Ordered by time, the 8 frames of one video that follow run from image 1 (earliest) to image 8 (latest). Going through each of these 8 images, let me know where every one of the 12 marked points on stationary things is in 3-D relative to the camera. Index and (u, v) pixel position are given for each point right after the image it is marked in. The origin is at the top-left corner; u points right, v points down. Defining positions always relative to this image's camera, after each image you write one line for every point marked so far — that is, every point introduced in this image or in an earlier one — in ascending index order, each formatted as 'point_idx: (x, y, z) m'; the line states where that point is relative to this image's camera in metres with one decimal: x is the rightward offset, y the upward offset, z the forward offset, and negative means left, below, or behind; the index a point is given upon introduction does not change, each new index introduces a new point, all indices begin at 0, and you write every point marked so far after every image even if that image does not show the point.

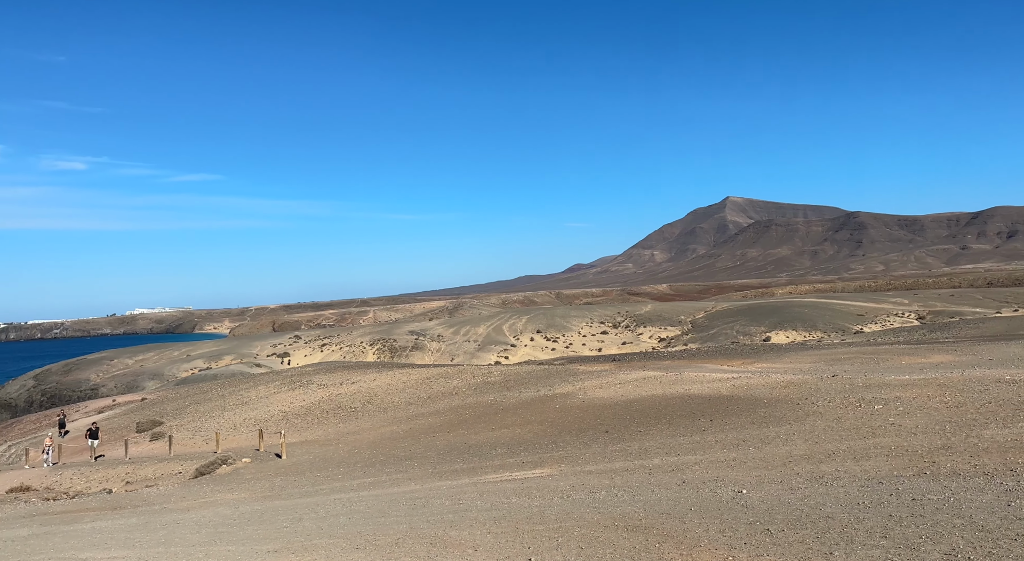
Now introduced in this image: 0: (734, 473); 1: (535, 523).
0: (+4.8, -4.1, +17.3) m
1: (+0.4, -5.1, +17.2) m
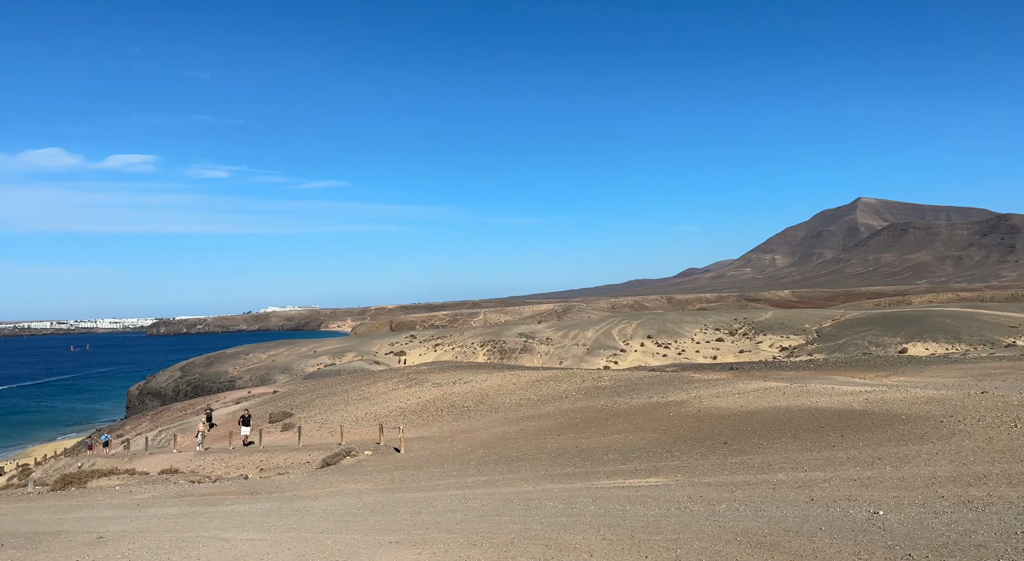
0: (+7.2, -4.3, +16.5) m
1: (+2.9, -5.2, +16.9) m
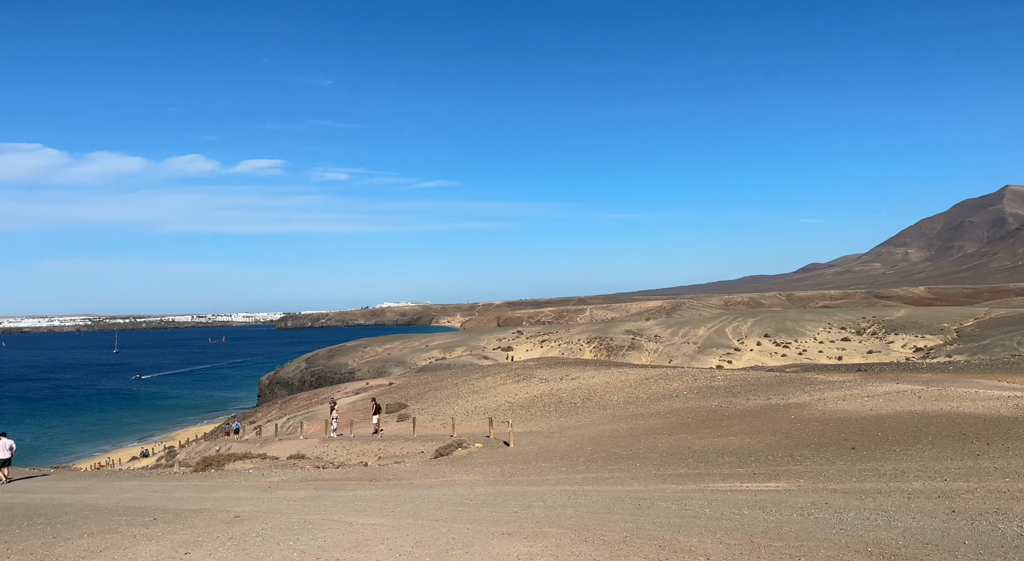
0: (+9.5, -4.3, +15.3) m
1: (+5.2, -5.1, +16.2) m
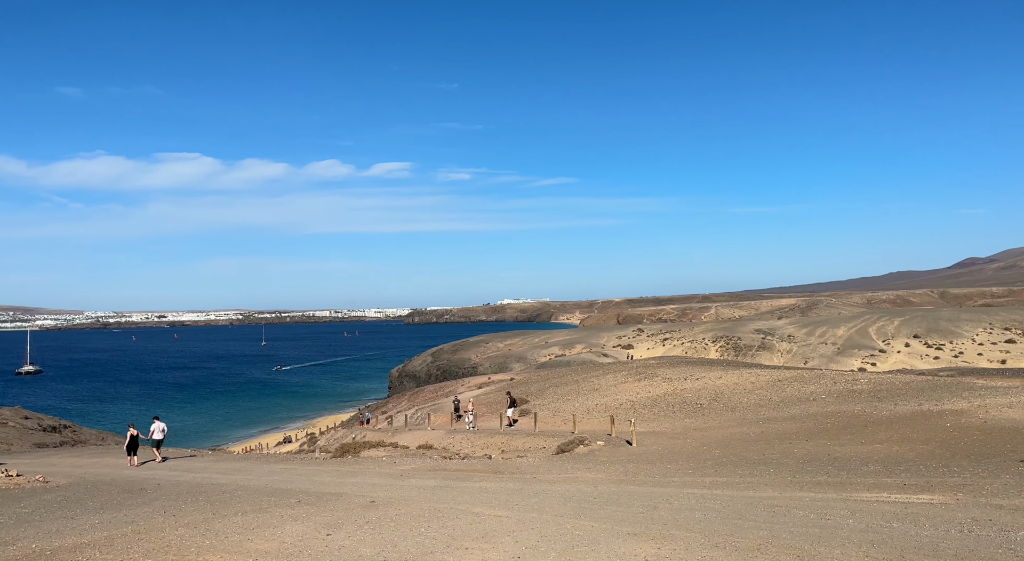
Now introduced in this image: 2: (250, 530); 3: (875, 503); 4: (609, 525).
0: (+11.8, -4.2, +13.4) m
1: (+7.7, -5.0, +14.9) m
2: (-5.6, -5.4, +17.6) m
3: (+8.3, -5.1, +18.7) m
4: (+2.2, -5.6, +18.6) m
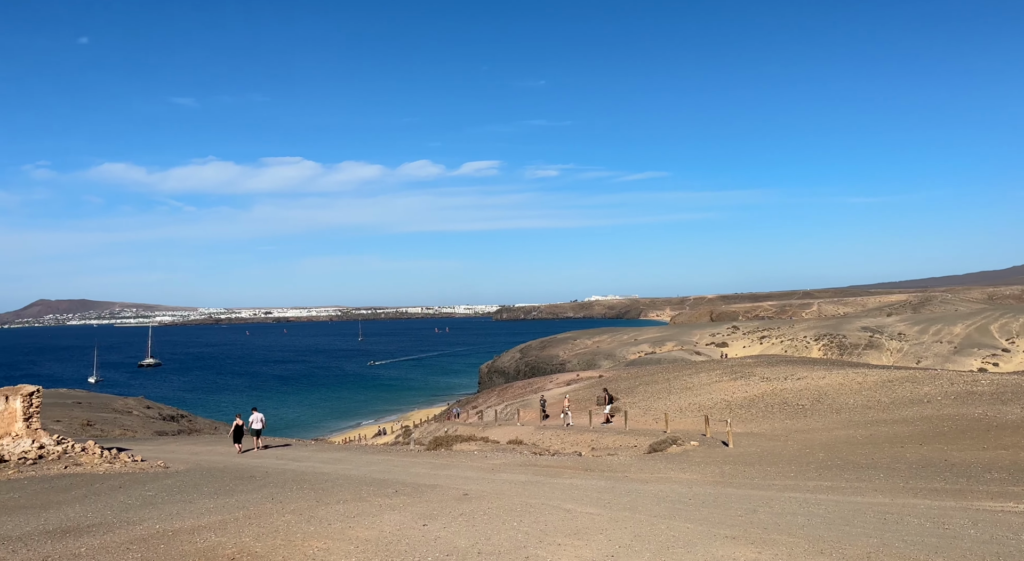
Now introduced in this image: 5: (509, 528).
0: (+13.3, -4.0, +11.7) m
1: (+9.4, -4.9, +13.7) m
2: (-3.6, -5.2, +17.8) m
3: (+10.4, -5.0, +17.3) m
4: (+4.3, -5.4, +17.9) m
5: (-0.2, -5.3, +17.5) m
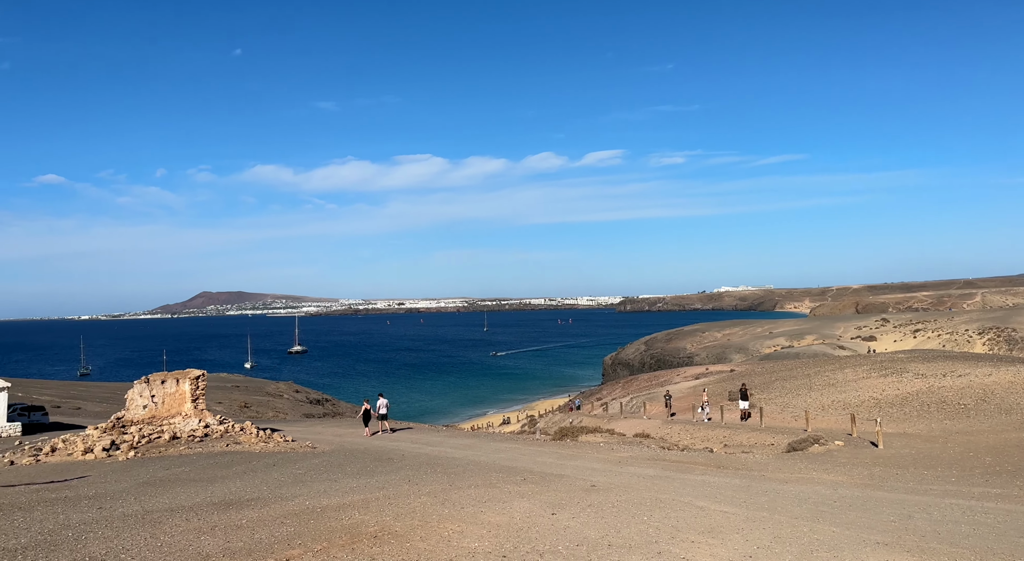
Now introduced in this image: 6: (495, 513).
0: (+15.1, -3.8, +8.9) m
1: (+11.5, -4.6, +11.5) m
2: (-0.7, -4.8, +17.5) m
3: (+13.1, -4.6, +14.9) m
4: (+7.1, -5.1, +16.4) m
5: (+2.6, -5.0, +16.7) m
6: (-0.4, -4.8, +16.8) m
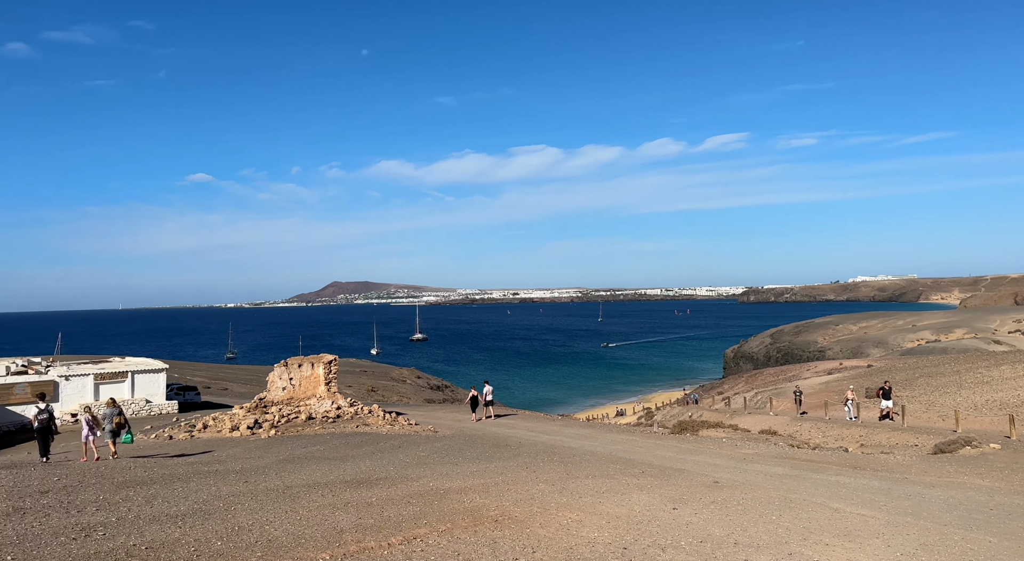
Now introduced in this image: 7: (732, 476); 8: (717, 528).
0: (+16.3, -3.6, +6.0) m
1: (+13.1, -4.4, +9.1) m
2: (+1.8, -4.4, +16.7) m
3: (+15.2, -4.4, +12.3) m
4: (+9.4, -4.8, +14.6) m
5: (+5.0, -4.6, +15.5) m
6: (+2.0, -4.4, +16.0) m
7: (+5.3, -4.6, +19.2) m
8: (+3.9, -4.5, +14.9) m
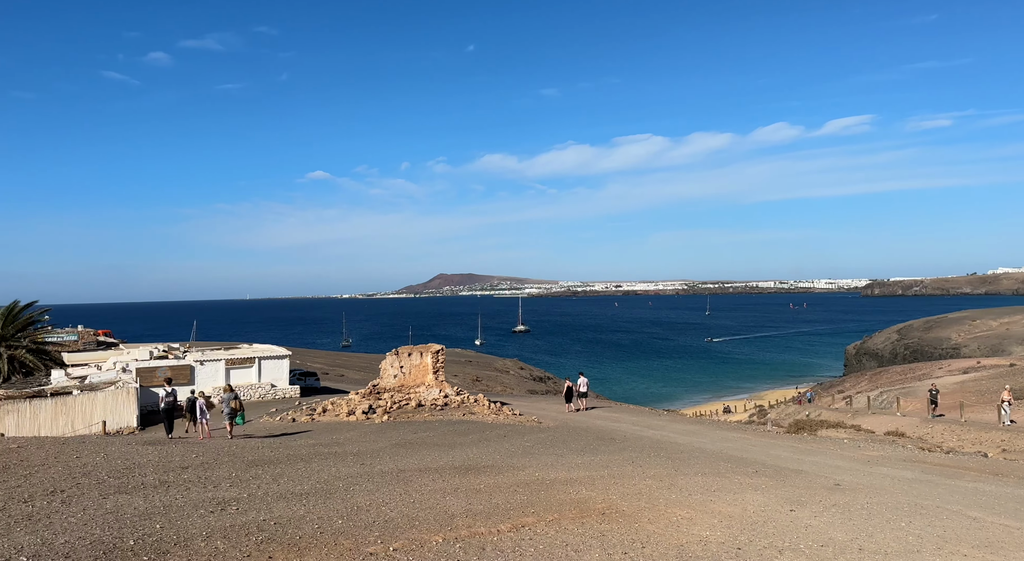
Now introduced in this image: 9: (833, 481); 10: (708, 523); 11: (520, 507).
0: (+16.9, -3.5, +3.3) m
1: (+14.2, -4.2, +6.7) m
2: (+4.0, -4.1, +15.7) m
3: (+16.6, -4.2, +9.6) m
4: (+11.3, -4.5, +12.6) m
5: (+7.0, -4.3, +14.1) m
6: (+4.1, -4.1, +15.0) m
7: (+7.7, -4.3, +17.7) m
8: (+5.8, -4.3, +13.7) m
9: (+7.1, -4.3, +17.4) m
10: (+3.4, -4.1, +13.7) m
11: (+0.1, -3.8, +13.7) m
